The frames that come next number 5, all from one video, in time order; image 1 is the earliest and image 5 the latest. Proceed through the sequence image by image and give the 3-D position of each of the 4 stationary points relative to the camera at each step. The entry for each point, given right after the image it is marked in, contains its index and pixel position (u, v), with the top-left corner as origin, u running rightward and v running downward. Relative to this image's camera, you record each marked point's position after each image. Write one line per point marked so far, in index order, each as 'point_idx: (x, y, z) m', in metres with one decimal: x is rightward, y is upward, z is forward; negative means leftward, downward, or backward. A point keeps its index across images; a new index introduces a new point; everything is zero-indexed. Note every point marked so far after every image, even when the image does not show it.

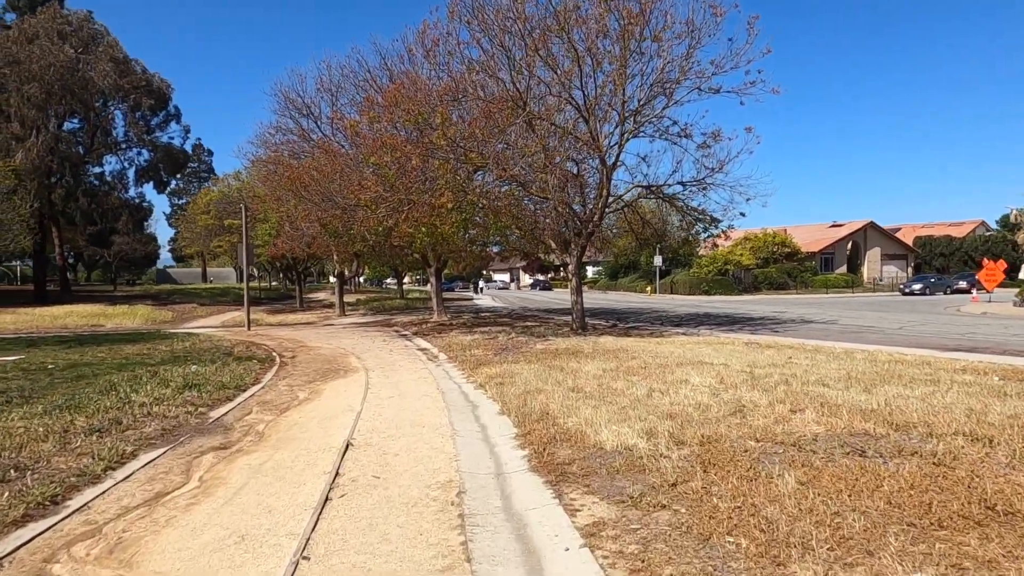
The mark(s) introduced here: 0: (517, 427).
0: (0.0, -1.3, +6.1) m
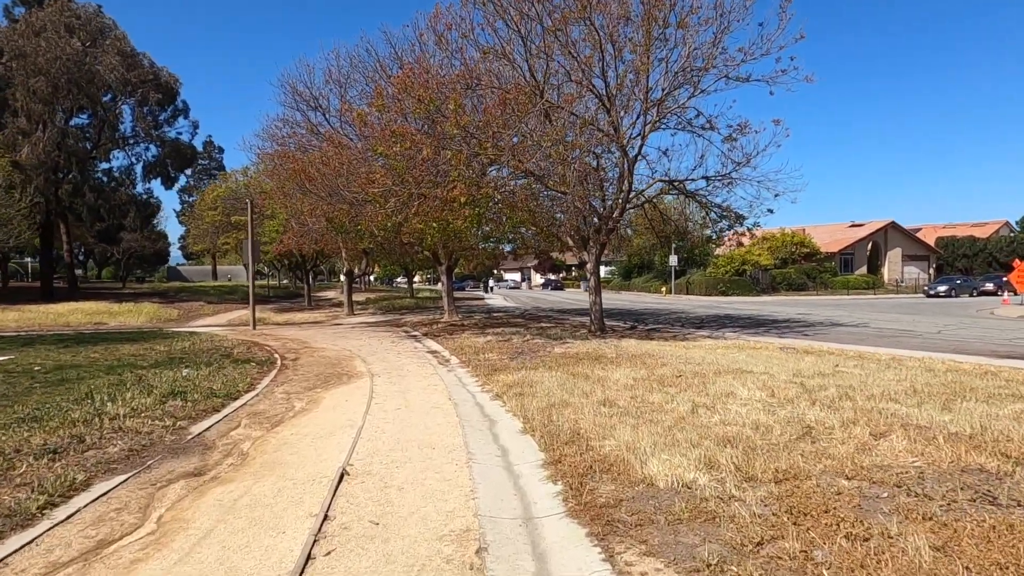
0: (+0.2, -1.3, +5.2) m
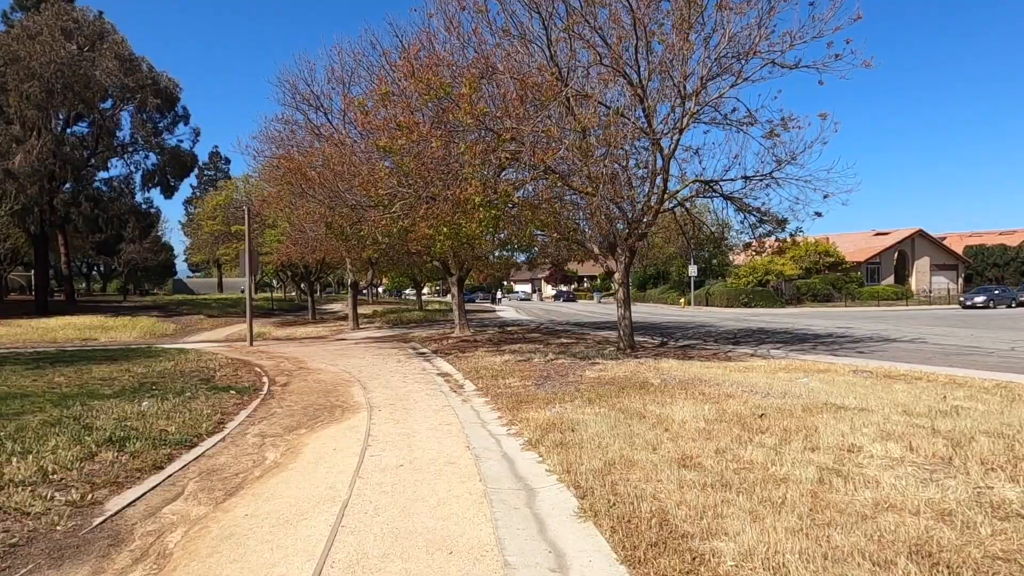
0: (+0.6, -1.3, +3.3) m
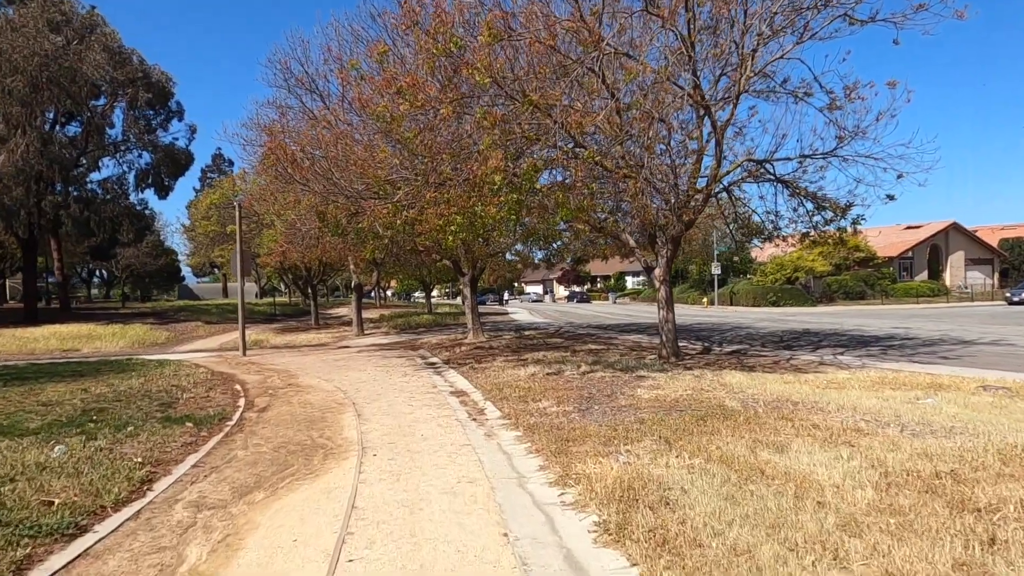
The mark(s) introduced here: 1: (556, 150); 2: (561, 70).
0: (+0.9, -1.3, +0.9) m
1: (+0.8, +2.4, +11.9) m
2: (+0.8, +3.8, +11.7) m
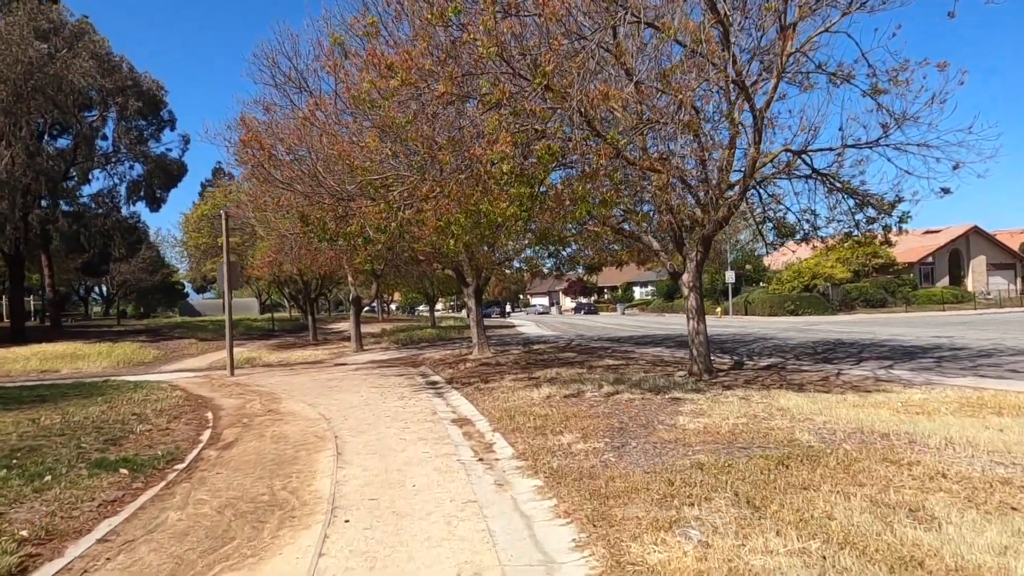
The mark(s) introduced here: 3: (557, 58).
0: (+1.0, -1.2, -0.7) m
1: (+0.9, +2.3, +10.4) m
2: (+1.0, +3.7, +10.1) m
3: (+0.7, +3.4, +10.1) m
